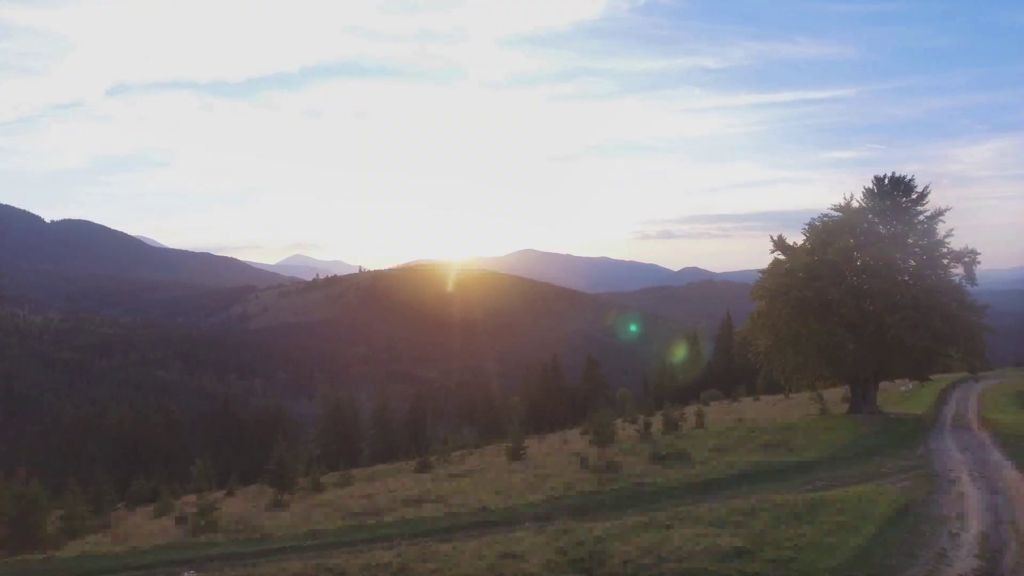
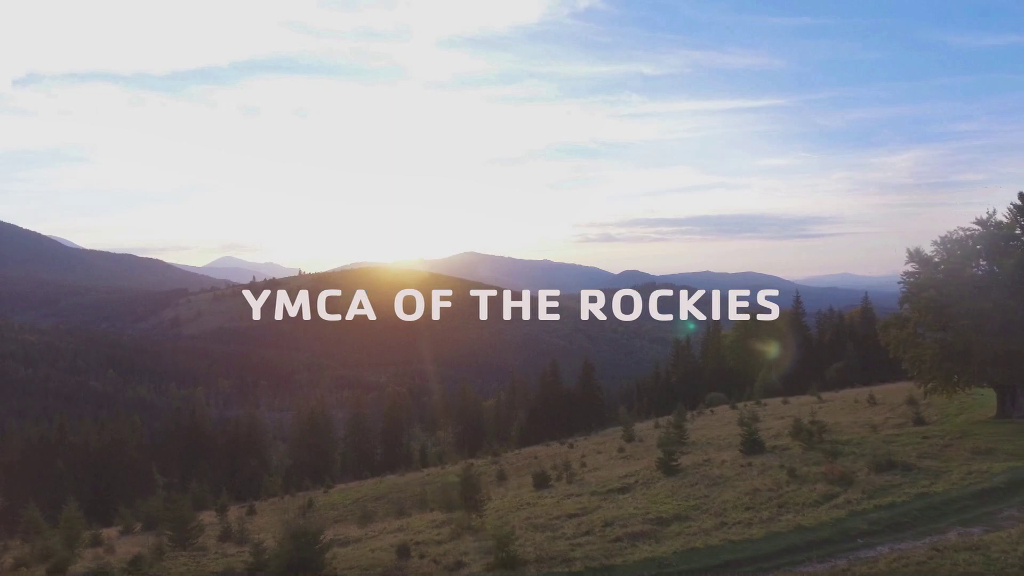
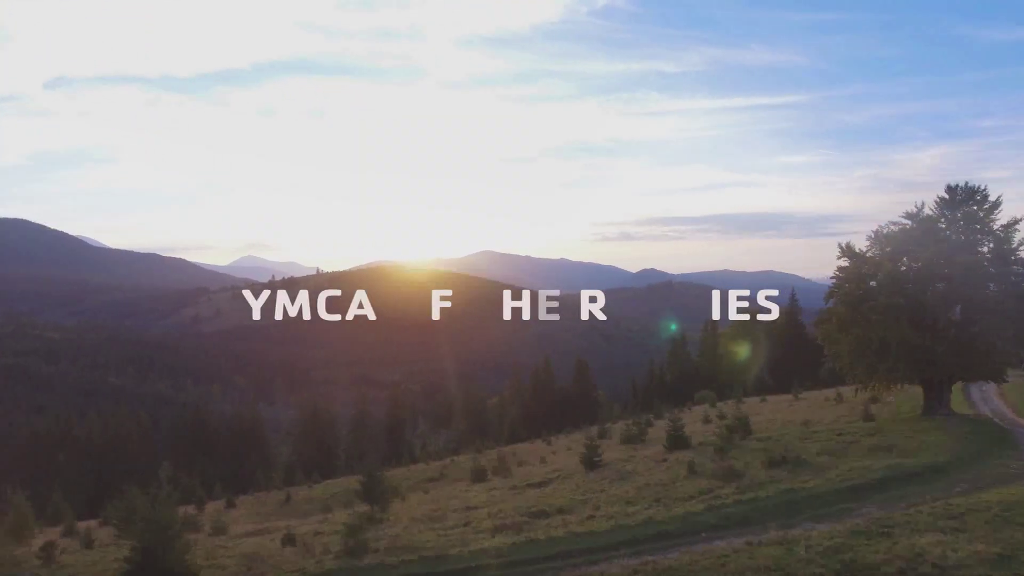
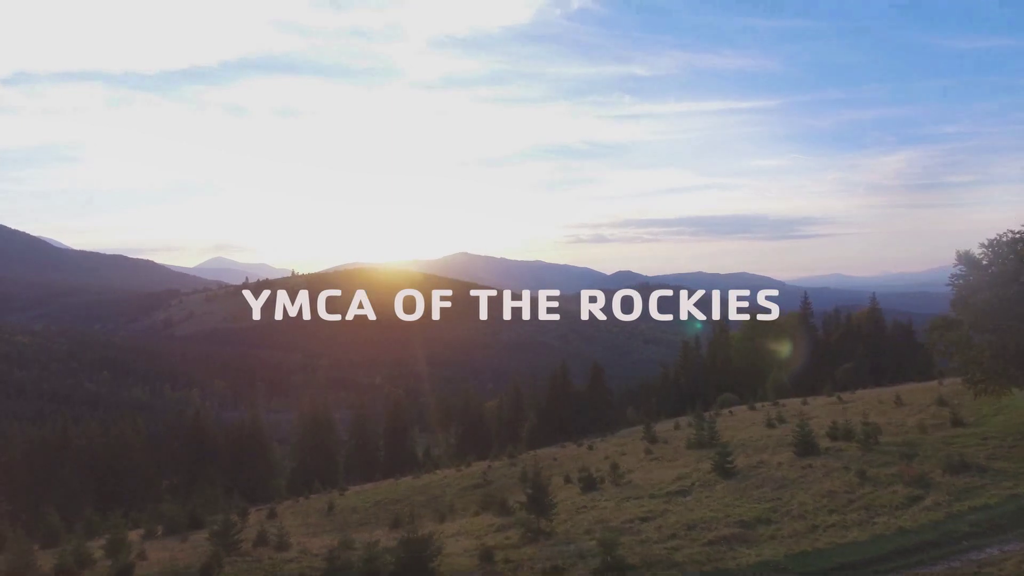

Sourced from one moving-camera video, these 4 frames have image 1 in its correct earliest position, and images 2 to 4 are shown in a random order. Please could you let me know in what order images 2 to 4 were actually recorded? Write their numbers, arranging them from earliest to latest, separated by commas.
3, 2, 4
